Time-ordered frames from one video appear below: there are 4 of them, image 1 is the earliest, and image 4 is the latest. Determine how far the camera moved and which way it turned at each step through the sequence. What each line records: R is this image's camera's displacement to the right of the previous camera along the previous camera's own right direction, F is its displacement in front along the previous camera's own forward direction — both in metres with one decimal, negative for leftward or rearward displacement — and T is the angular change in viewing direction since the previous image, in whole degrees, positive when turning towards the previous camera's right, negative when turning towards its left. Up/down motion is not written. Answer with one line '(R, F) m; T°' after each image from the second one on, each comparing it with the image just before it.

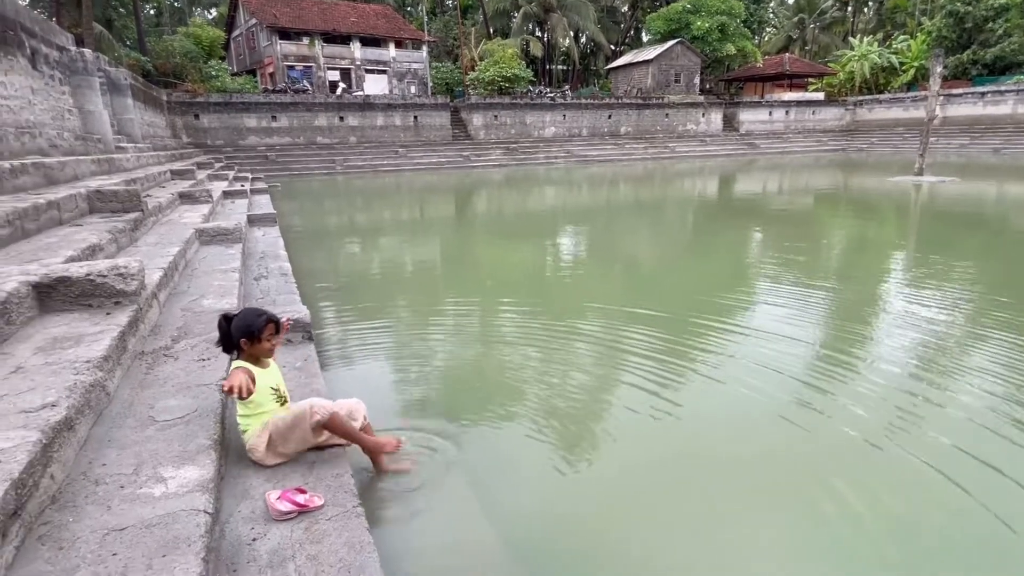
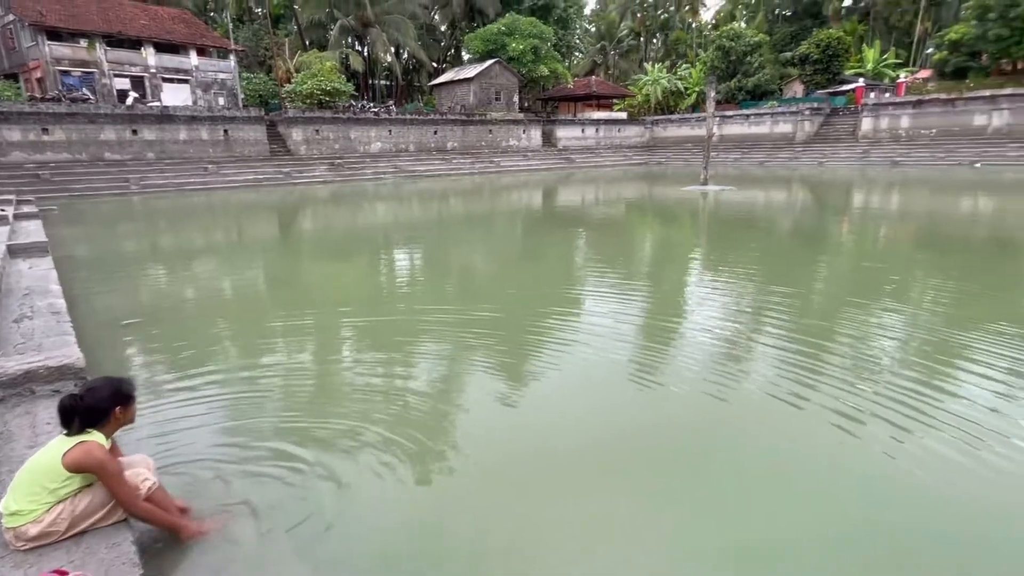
(0.0, 0.0) m; +16°
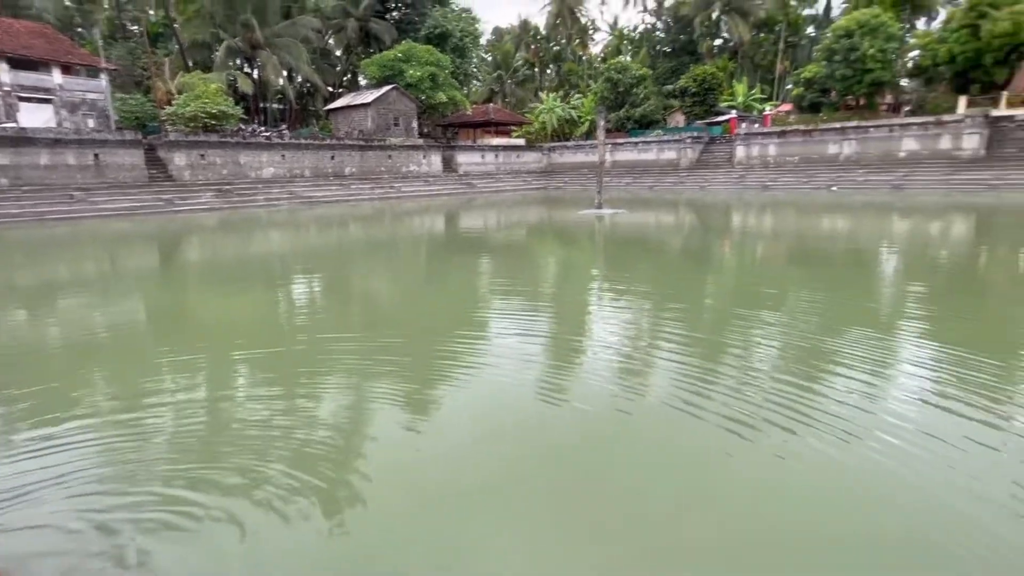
(-0.1, 0.0) m; +9°
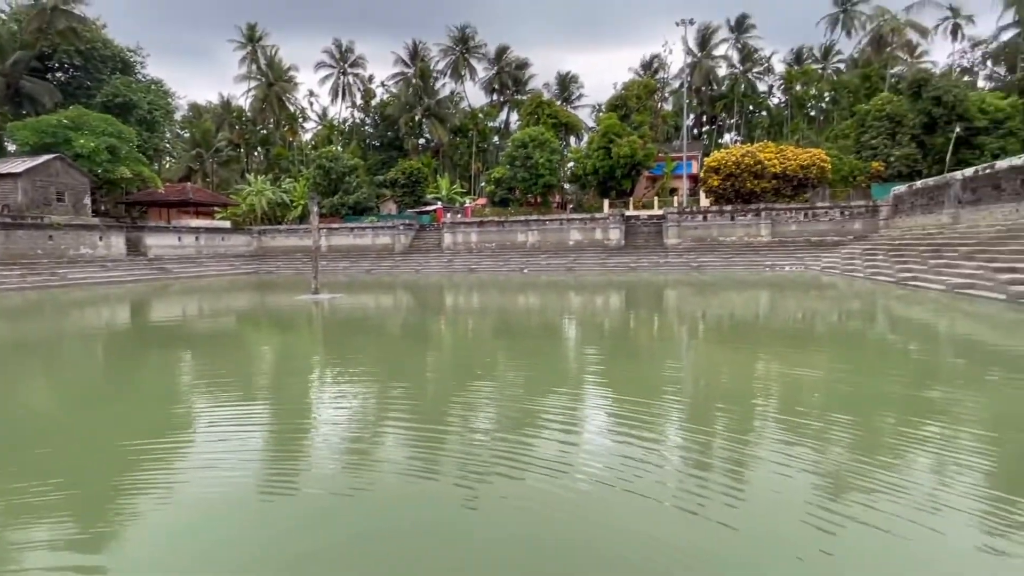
(-0.2, -0.5) m; +27°
